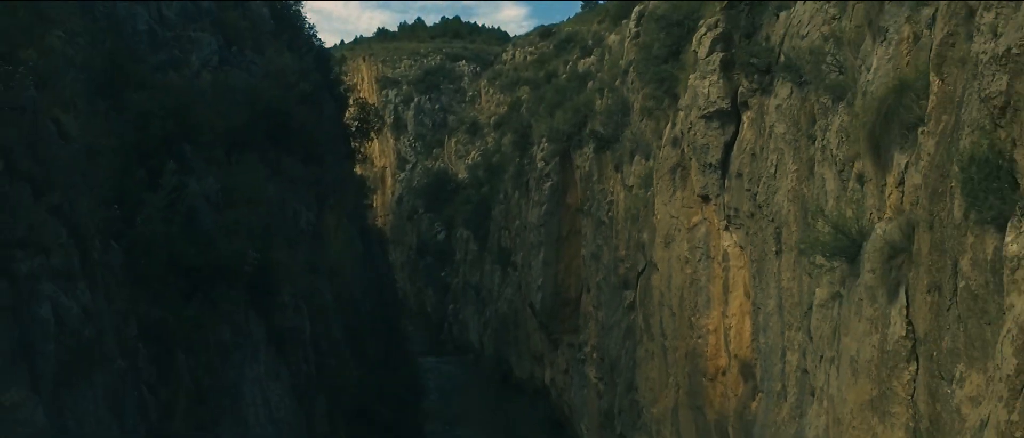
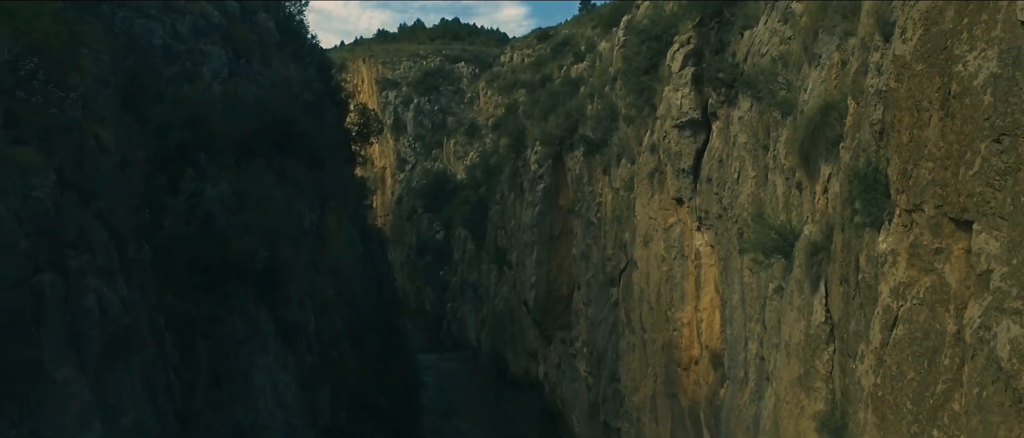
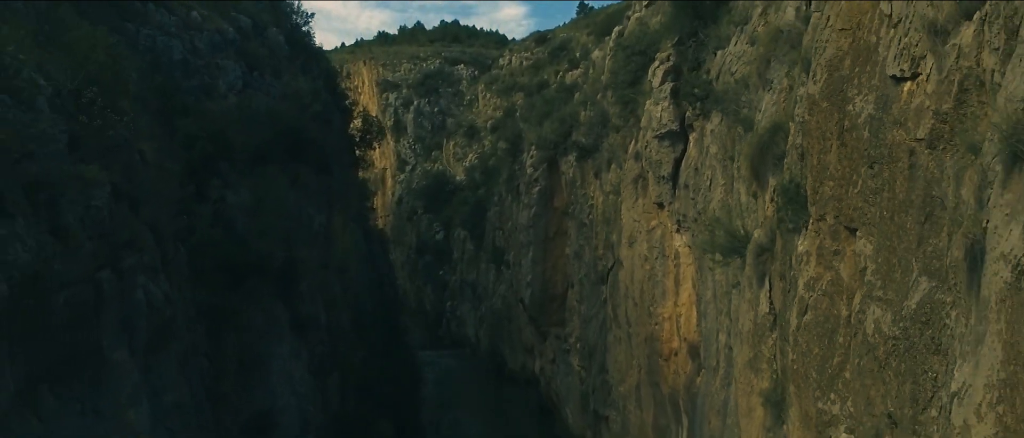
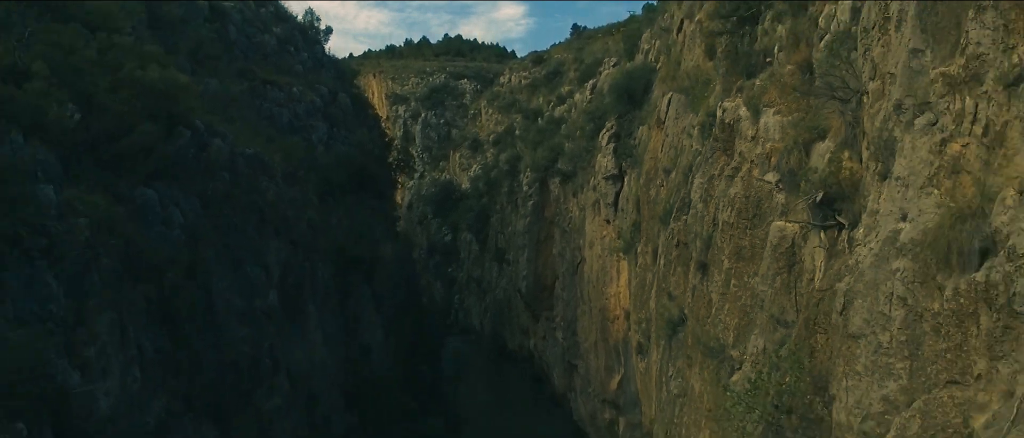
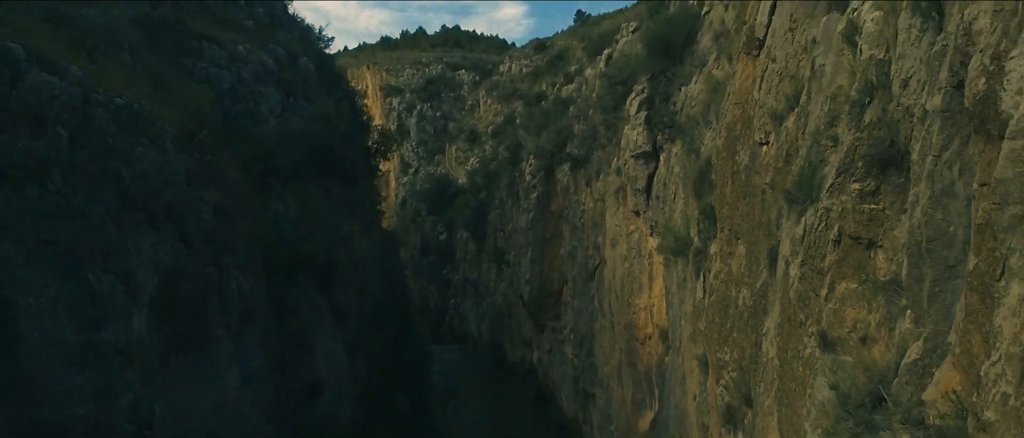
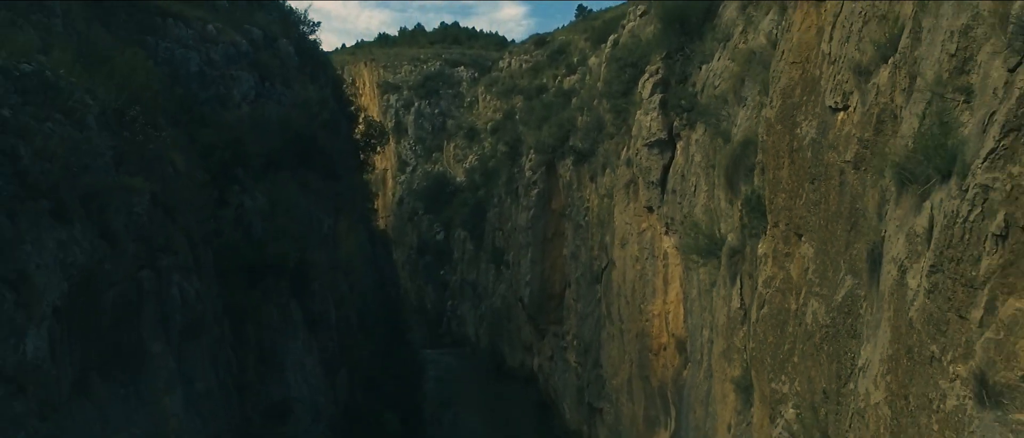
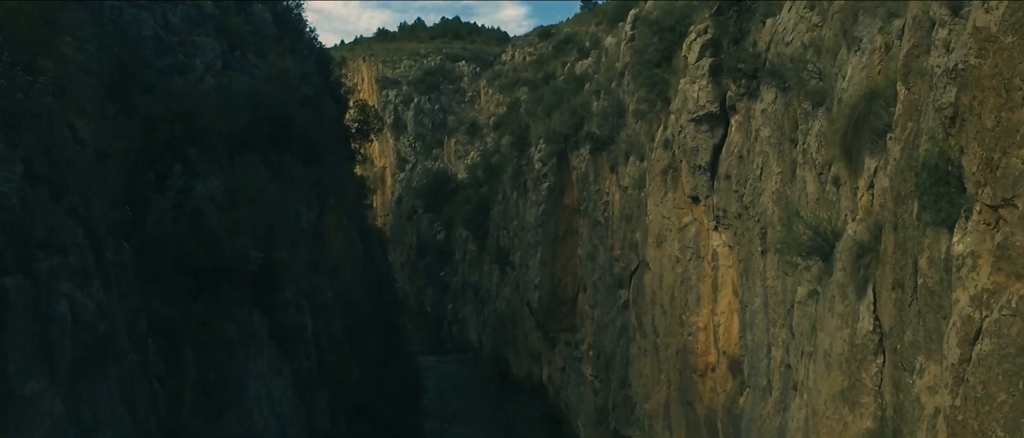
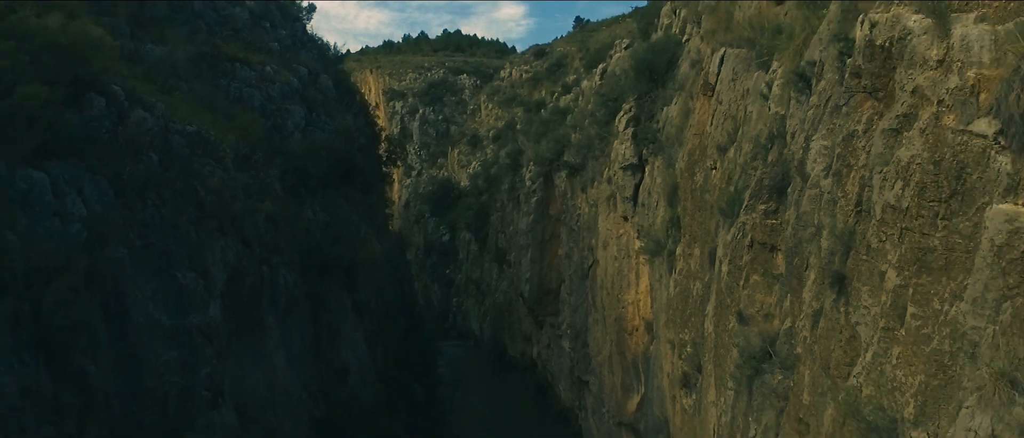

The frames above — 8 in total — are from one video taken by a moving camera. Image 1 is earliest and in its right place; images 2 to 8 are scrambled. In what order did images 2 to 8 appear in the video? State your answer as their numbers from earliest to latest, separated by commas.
7, 2, 3, 6, 5, 8, 4
